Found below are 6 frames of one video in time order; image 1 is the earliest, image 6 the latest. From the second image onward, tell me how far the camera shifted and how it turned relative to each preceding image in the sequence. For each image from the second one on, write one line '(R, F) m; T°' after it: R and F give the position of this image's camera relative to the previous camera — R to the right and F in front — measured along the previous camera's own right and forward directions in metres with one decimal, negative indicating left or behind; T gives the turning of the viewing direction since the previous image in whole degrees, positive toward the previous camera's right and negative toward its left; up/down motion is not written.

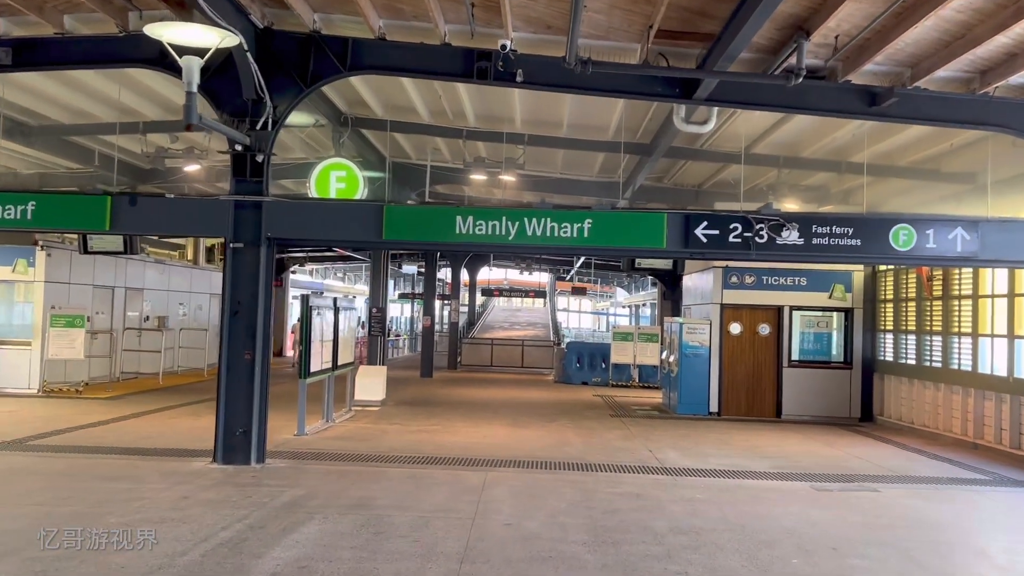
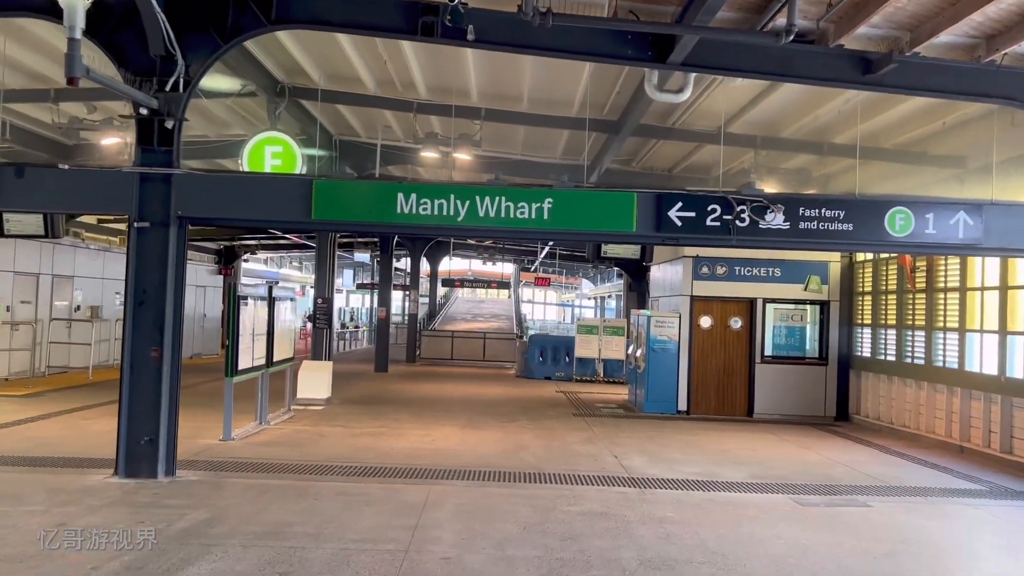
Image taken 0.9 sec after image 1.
(+0.1, +0.9) m; +2°
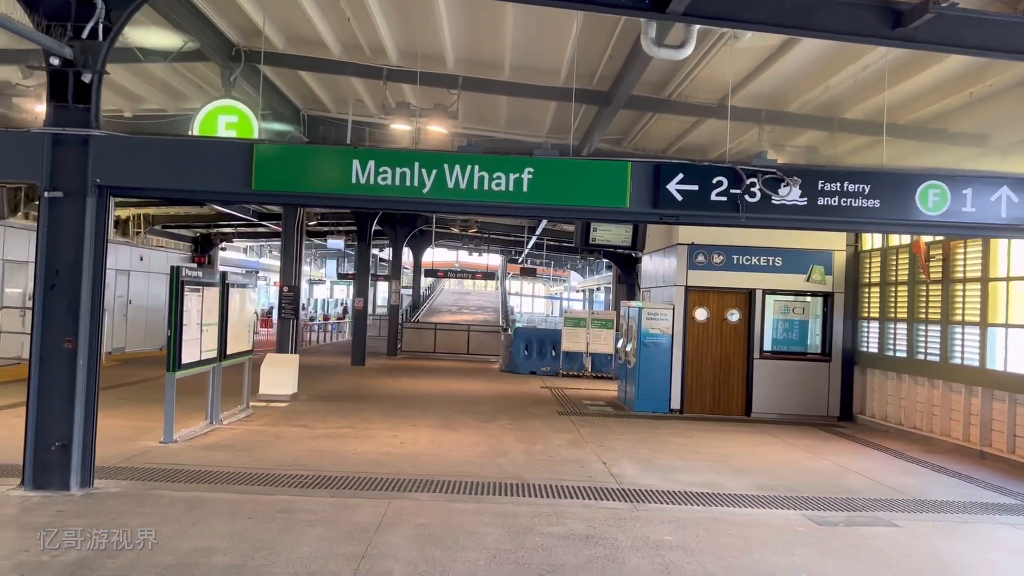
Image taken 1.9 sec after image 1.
(+0.1, +0.9) m; +1°
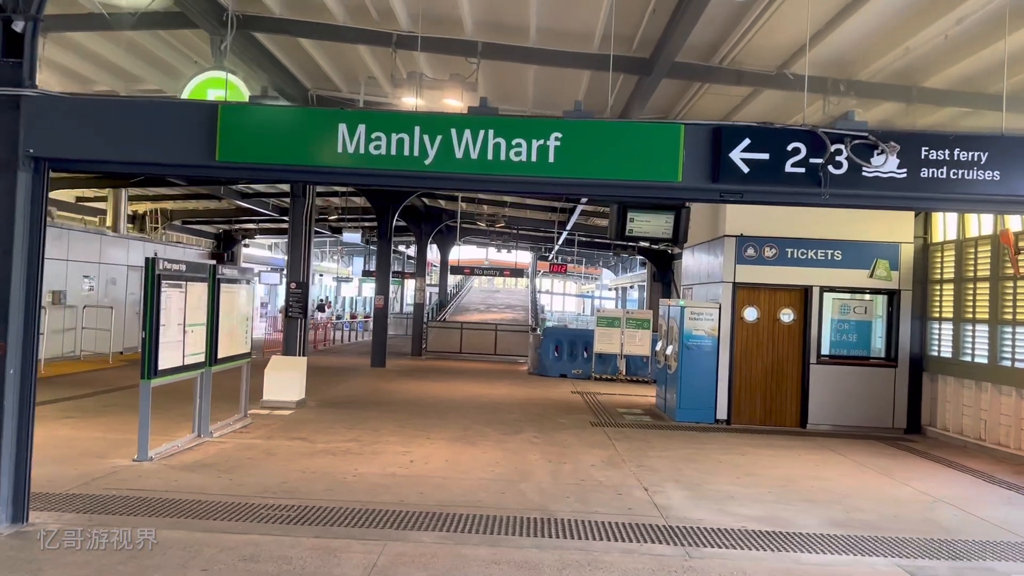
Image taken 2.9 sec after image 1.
(0.0, +1.1) m; -2°
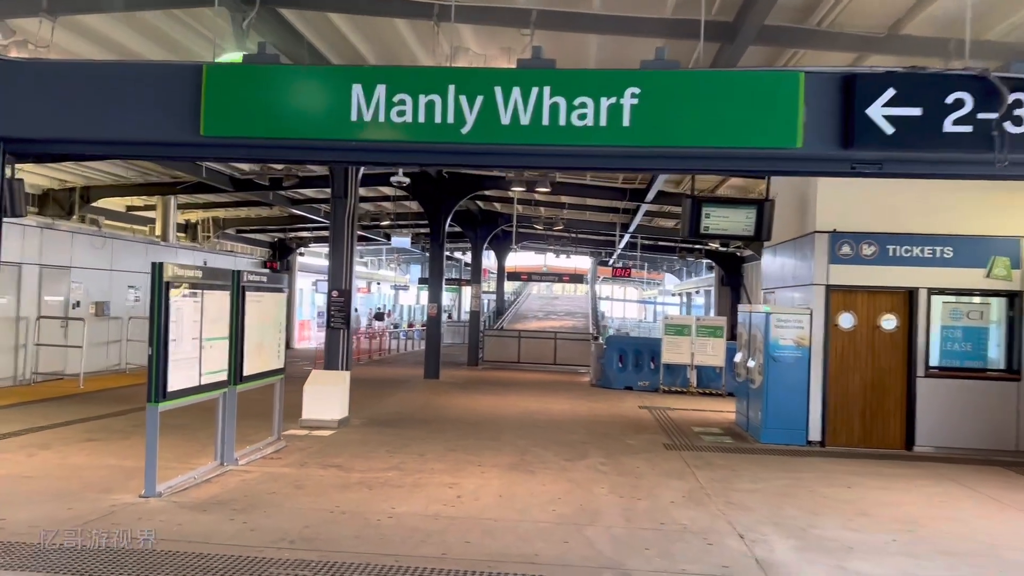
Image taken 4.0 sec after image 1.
(0.0, +1.0) m; -4°
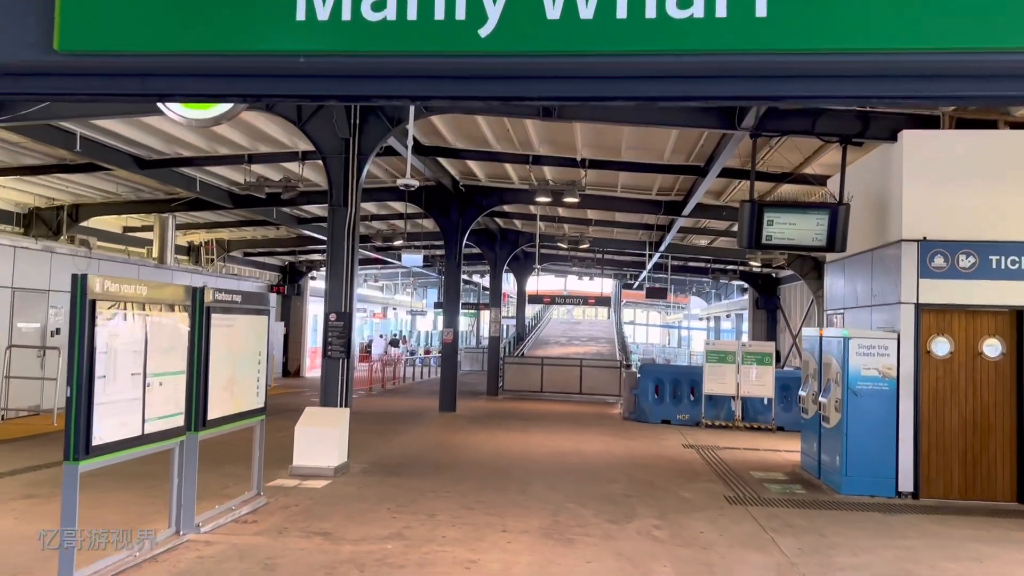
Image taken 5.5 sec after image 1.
(-0.1, +1.4) m; -1°
